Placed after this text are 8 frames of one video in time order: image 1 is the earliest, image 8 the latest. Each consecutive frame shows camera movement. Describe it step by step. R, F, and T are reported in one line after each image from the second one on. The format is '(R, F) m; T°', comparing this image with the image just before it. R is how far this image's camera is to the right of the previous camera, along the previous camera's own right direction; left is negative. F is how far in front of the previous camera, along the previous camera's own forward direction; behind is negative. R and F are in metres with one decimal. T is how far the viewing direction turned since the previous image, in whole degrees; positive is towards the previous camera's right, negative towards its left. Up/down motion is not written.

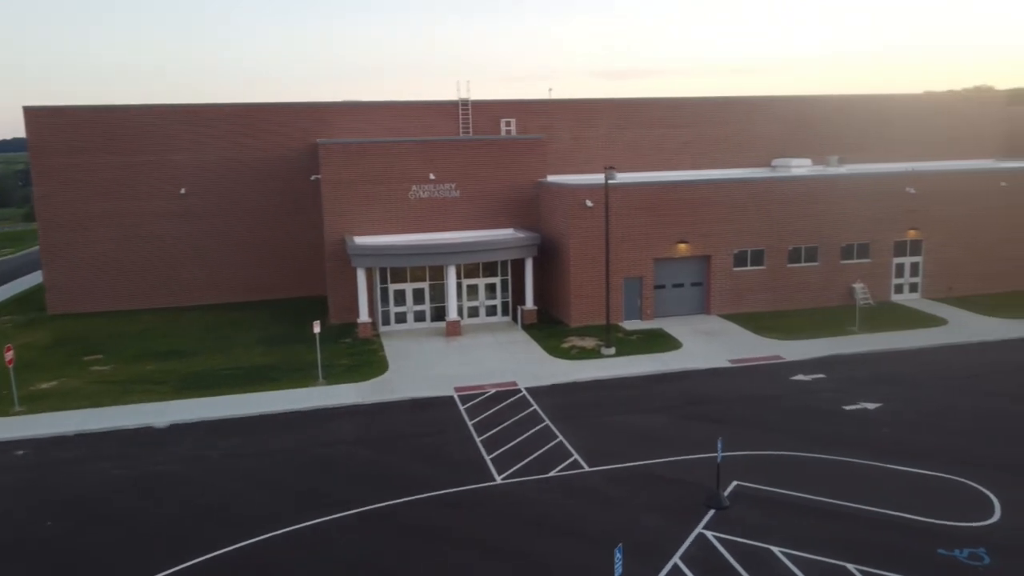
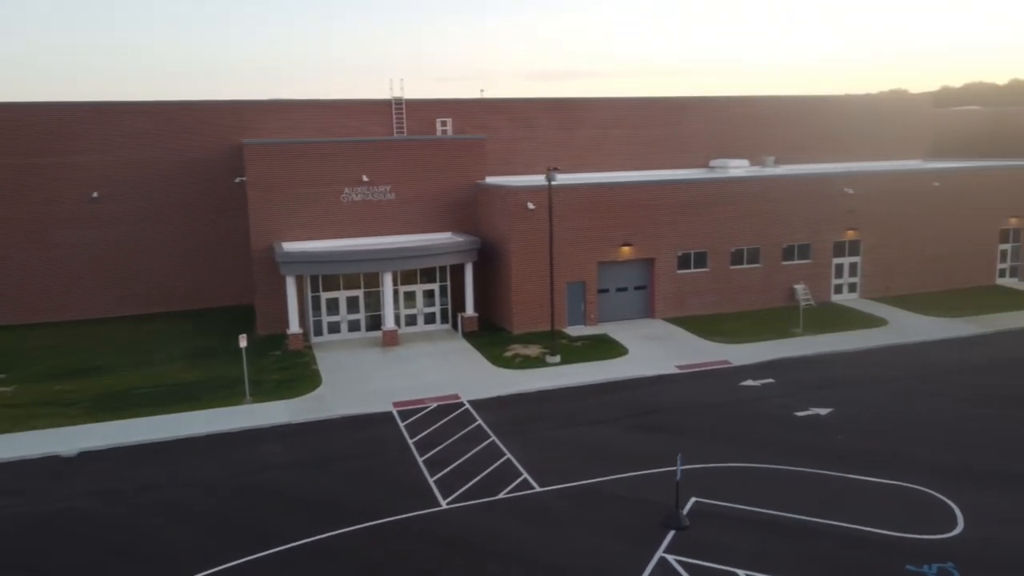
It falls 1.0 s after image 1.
(0.0, +0.9) m; +4°
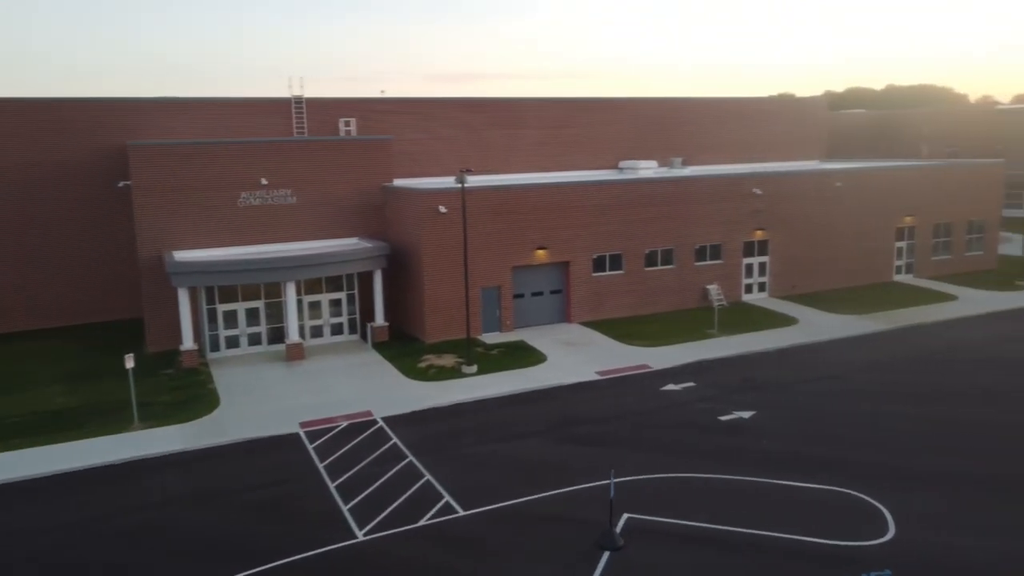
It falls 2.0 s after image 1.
(-0.2, +0.9) m; +7°
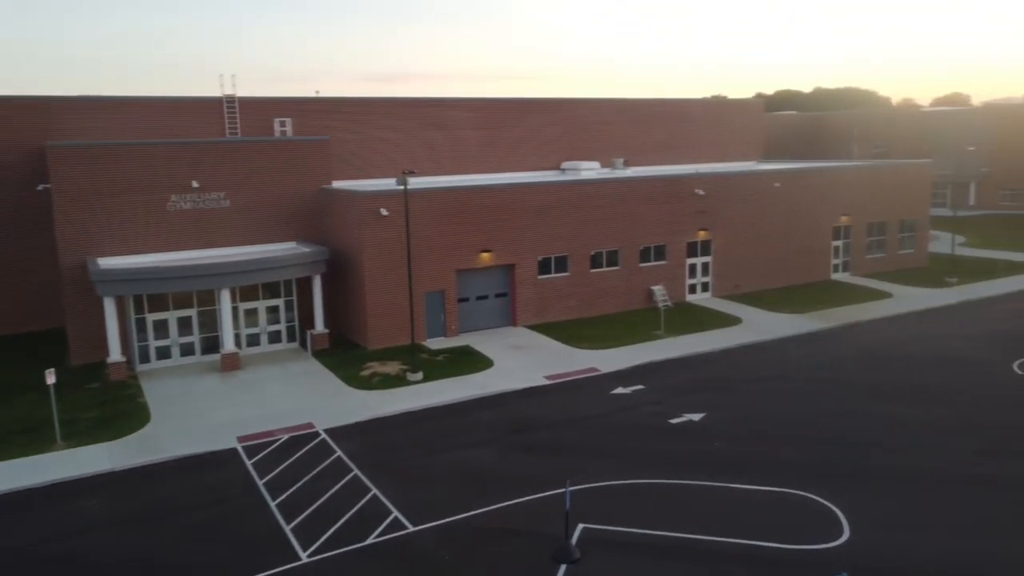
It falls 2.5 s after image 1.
(-0.1, +0.4) m; +4°
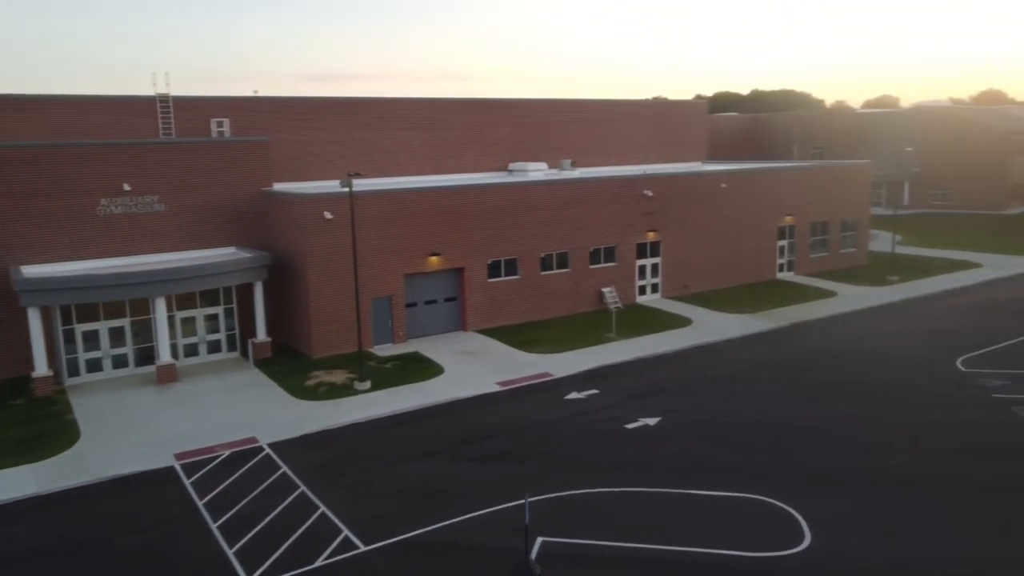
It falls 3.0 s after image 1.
(-0.1, +0.5) m; +4°
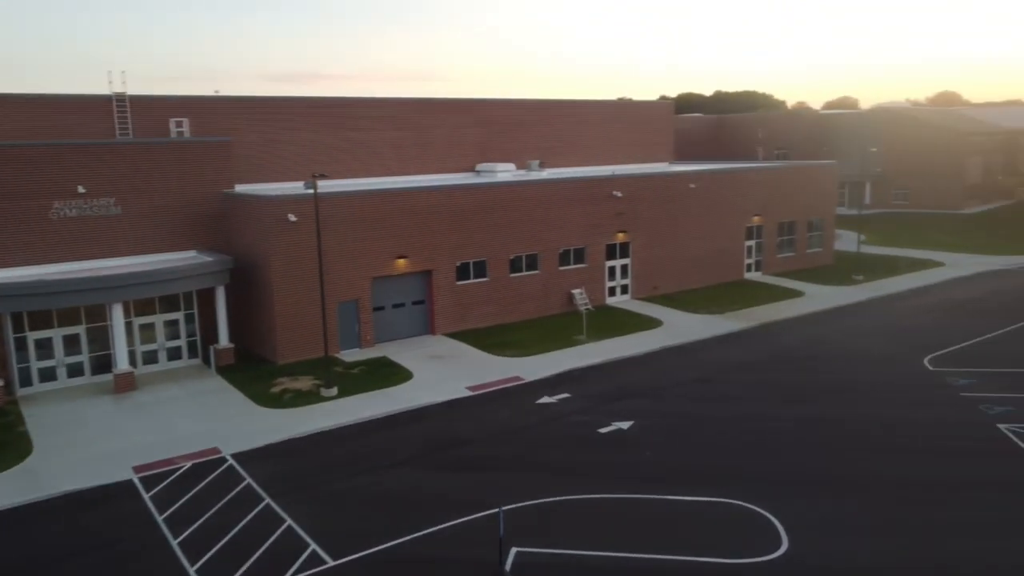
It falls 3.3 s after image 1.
(+0.1, -2.0) m; -18°
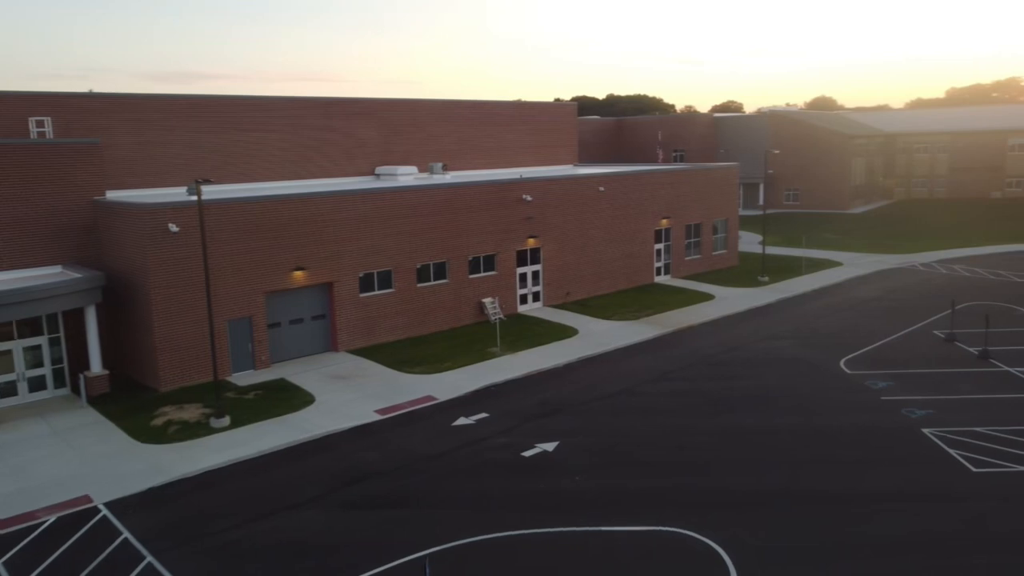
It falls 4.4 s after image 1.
(-0.3, +1.6) m; +7°
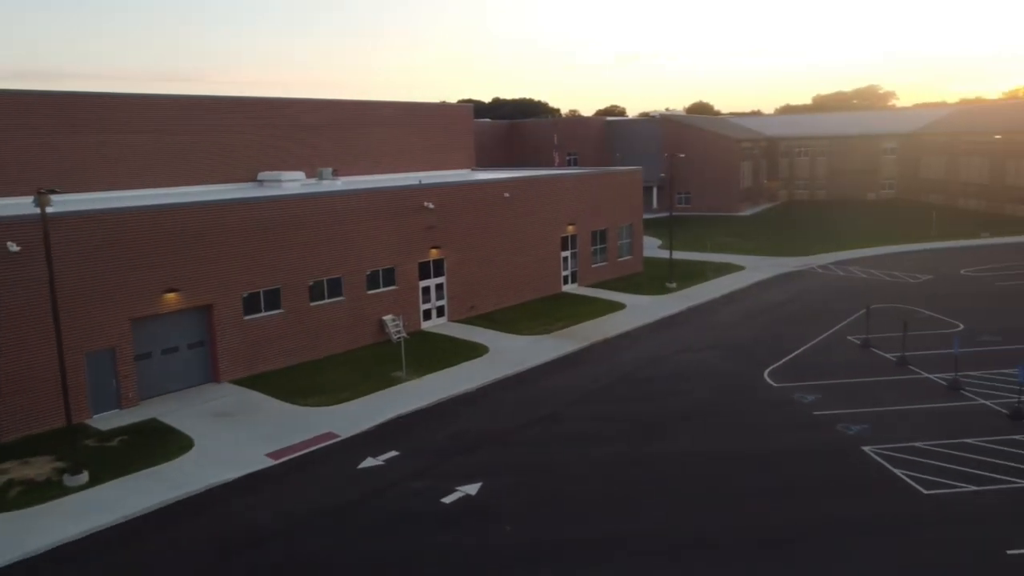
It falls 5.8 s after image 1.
(-0.5, +2.2) m; +8°
